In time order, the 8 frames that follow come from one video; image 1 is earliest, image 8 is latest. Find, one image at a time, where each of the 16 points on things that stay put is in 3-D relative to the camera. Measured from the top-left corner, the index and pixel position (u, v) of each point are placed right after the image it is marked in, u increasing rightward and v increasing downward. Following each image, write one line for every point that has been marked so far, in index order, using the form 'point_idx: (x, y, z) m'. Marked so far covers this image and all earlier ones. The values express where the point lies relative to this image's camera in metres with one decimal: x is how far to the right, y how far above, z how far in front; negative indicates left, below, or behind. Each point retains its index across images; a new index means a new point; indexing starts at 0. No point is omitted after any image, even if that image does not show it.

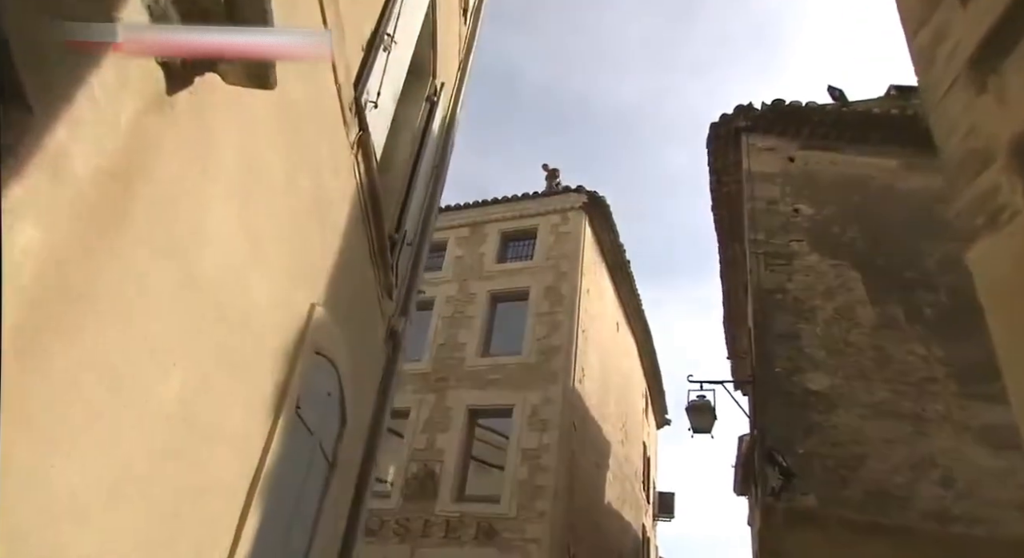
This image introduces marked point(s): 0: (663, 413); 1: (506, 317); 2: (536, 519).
0: (+4.3, -3.8, +18.9) m
1: (-0.1, -0.7, +12.2) m
2: (+0.3, -3.5, +9.5) m
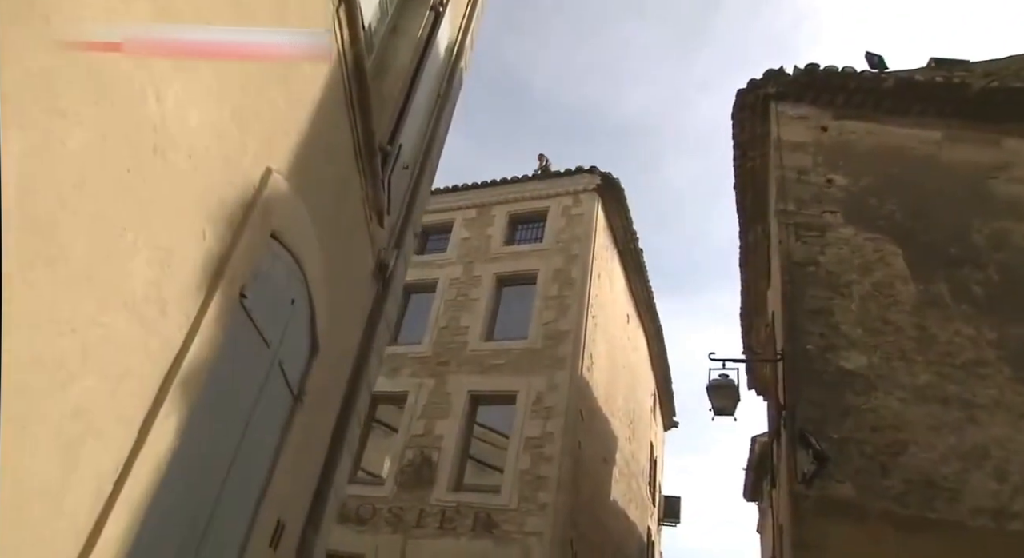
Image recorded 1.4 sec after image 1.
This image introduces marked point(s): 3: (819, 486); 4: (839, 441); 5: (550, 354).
0: (+4.4, -3.7, +18.2) m
1: (0.0, -0.4, +11.6) m
2: (+0.3, -3.2, +8.9) m
3: (+2.6, -1.8, +5.5) m
4: (+2.9, -1.4, +5.7) m
5: (+0.6, -1.2, +10.4) m
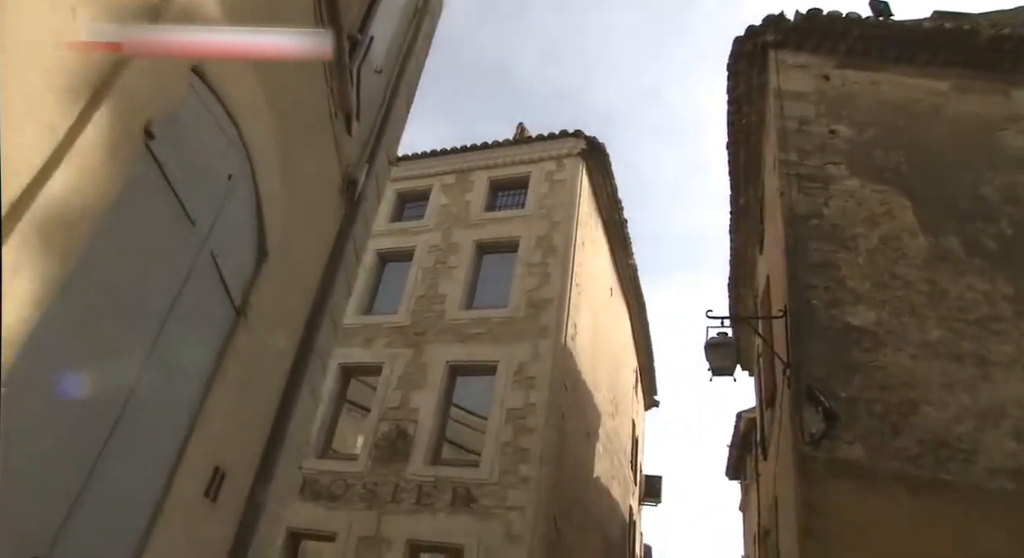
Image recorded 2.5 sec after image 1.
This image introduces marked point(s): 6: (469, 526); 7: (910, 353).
0: (+3.8, -3.1, +17.9) m
1: (-0.3, +0.2, +11.1) m
2: (+0.1, -2.7, +8.4) m
3: (+2.5, -1.3, +5.1) m
4: (+2.7, -1.0, +5.3) m
5: (+0.3, -0.7, +9.9) m
6: (-0.5, -3.1, +8.3) m
7: (+3.4, -0.6, +5.5) m
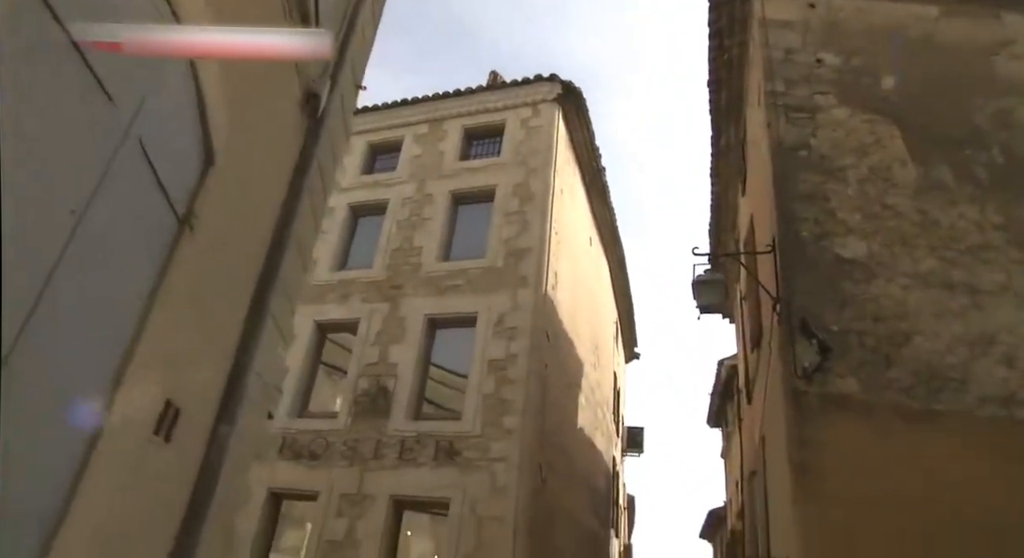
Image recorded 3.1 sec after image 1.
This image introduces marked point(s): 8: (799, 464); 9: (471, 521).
0: (+3.3, -1.8, +17.9) m
1: (-0.7, +1.0, +10.8) m
2: (-0.1, -2.0, +8.3) m
3: (+2.4, -0.8, +5.0) m
4: (+2.6, -0.4, +5.2) m
5: (0.0, +0.1, +9.6) m
6: (-0.7, -2.5, +8.1) m
7: (+3.2, 0.0, +5.4) m
8: (+2.1, -1.3, +4.7) m
9: (-0.5, -2.9, +7.8) m
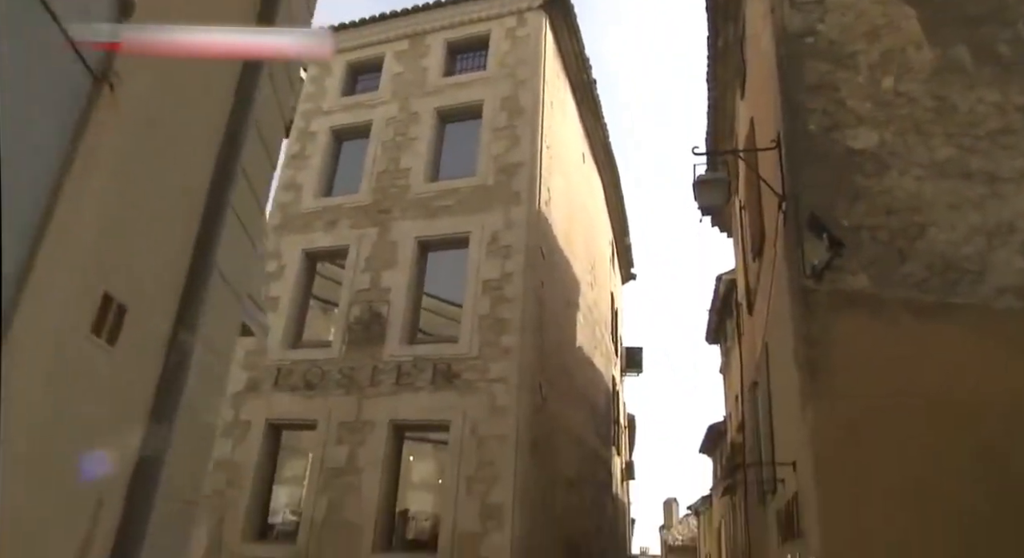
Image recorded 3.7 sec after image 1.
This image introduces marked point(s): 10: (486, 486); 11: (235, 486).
0: (+3.2, +0.4, +17.7) m
1: (-0.9, +2.2, +10.3) m
2: (-0.1, -1.0, +8.1) m
3: (+2.3, 0.0, +4.7) m
4: (+2.6, +0.4, +4.9) m
5: (-0.1, +1.2, +9.3) m
6: (-0.7, -1.5, +8.0) m
7: (+3.2, +0.8, +5.1) m
8: (+2.1, -0.6, +4.5) m
9: (-0.5, -1.9, +7.8) m
10: (-0.3, -2.4, +7.5) m
11: (-3.6, -2.7, +8.6) m
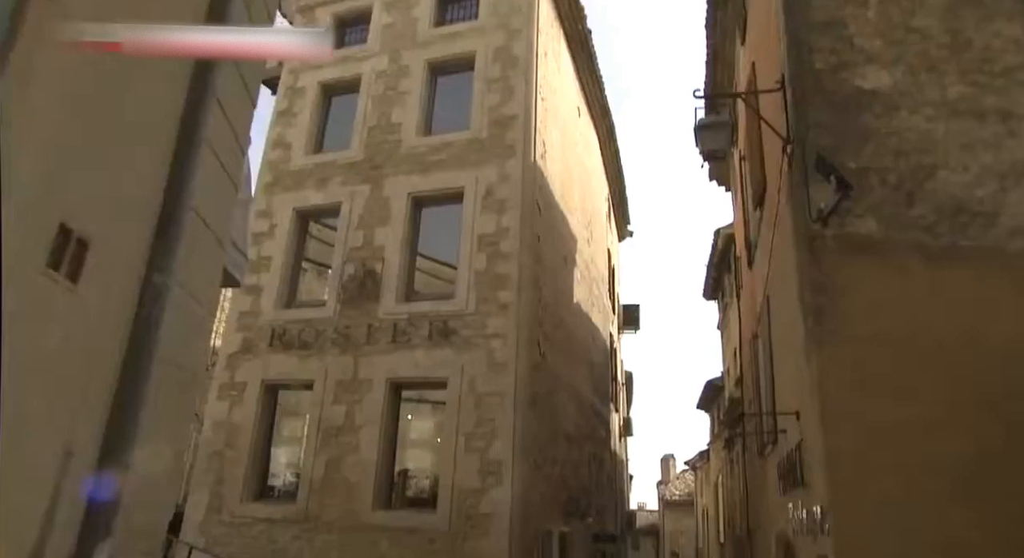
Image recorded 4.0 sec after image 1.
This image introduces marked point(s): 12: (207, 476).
0: (+3.0, +1.5, +17.5) m
1: (-1.0, +2.9, +10.0) m
2: (-0.2, -0.4, +8.0) m
3: (+2.3, +0.4, +4.6) m
4: (+2.5, +0.8, +4.8) m
5: (-0.2, +1.9, +9.0) m
6: (-0.8, -1.0, +8.0) m
7: (+3.1, +1.2, +4.9) m
8: (+2.0, -0.2, +4.4) m
9: (-0.5, -1.4, +7.7) m
10: (-0.3, -1.9, +7.4) m
11: (-3.6, -2.2, +8.6) m
12: (-4.0, -2.6, +8.6) m
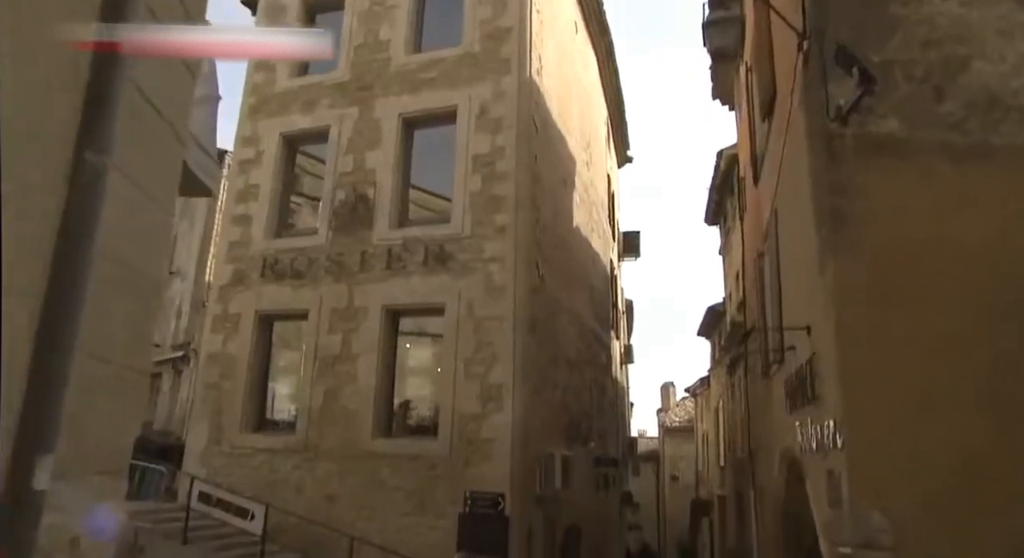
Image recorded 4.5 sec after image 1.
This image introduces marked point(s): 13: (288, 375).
0: (+3.0, +3.4, +17.0) m
1: (-1.1, +3.9, +9.4) m
2: (-0.2, +0.5, +7.7) m
3: (+2.3, +1.0, +4.2) m
4: (+2.5, +1.4, +4.4) m
5: (-0.3, +2.9, +8.5) m
6: (-0.8, -0.1, +7.7) m
7: (+3.1, +1.9, +4.5) m
8: (+2.0, +0.4, +4.1) m
9: (-0.5, -0.5, +7.5) m
10: (-0.3, -1.0, +7.3) m
11: (-3.6, -1.3, +8.4) m
12: (-4.0, -1.7, +8.5) m
13: (-2.9, -1.2, +8.5) m
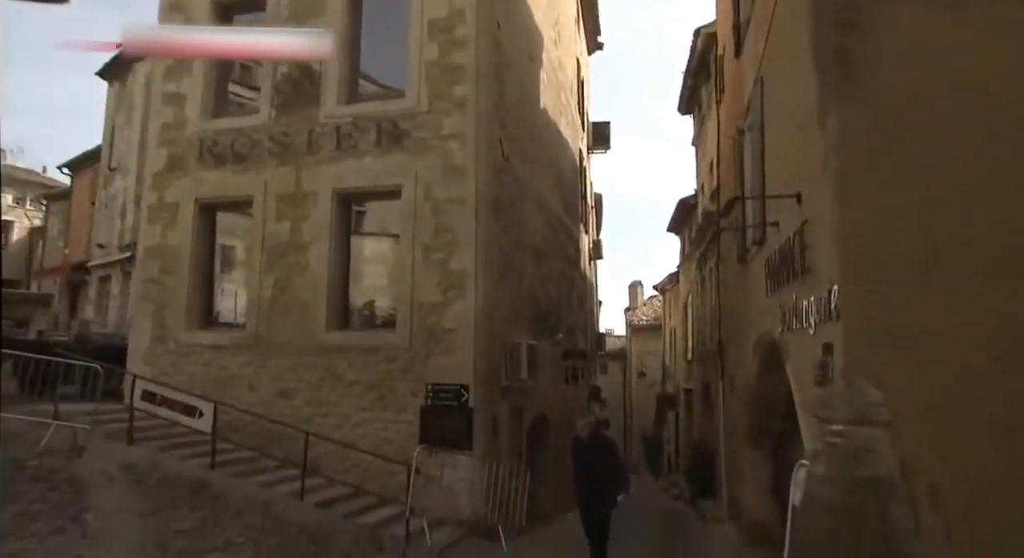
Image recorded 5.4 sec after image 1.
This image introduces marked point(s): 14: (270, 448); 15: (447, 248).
0: (+2.1, +5.9, +15.9) m
1: (-1.6, +5.4, +8.1) m
2: (-0.6, +1.8, +7.0) m
3: (+2.0, +1.8, +3.6) m
4: (+2.2, +2.3, +3.7) m
5: (-0.7, +4.2, +7.5) m
6: (-1.2, +1.2, +7.1) m
7: (+2.8, +2.7, +3.7) m
8: (+1.8, +1.2, +3.5) m
9: (-0.9, +0.7, +6.9) m
10: (-0.7, +0.2, +6.8) m
11: (-4.1, +0.1, +7.8) m
12: (-4.4, -0.3, +7.9) m
13: (-3.3, +0.1, +7.9) m
14: (-2.6, -1.8, +7.1) m
15: (-0.7, +0.3, +6.8) m
